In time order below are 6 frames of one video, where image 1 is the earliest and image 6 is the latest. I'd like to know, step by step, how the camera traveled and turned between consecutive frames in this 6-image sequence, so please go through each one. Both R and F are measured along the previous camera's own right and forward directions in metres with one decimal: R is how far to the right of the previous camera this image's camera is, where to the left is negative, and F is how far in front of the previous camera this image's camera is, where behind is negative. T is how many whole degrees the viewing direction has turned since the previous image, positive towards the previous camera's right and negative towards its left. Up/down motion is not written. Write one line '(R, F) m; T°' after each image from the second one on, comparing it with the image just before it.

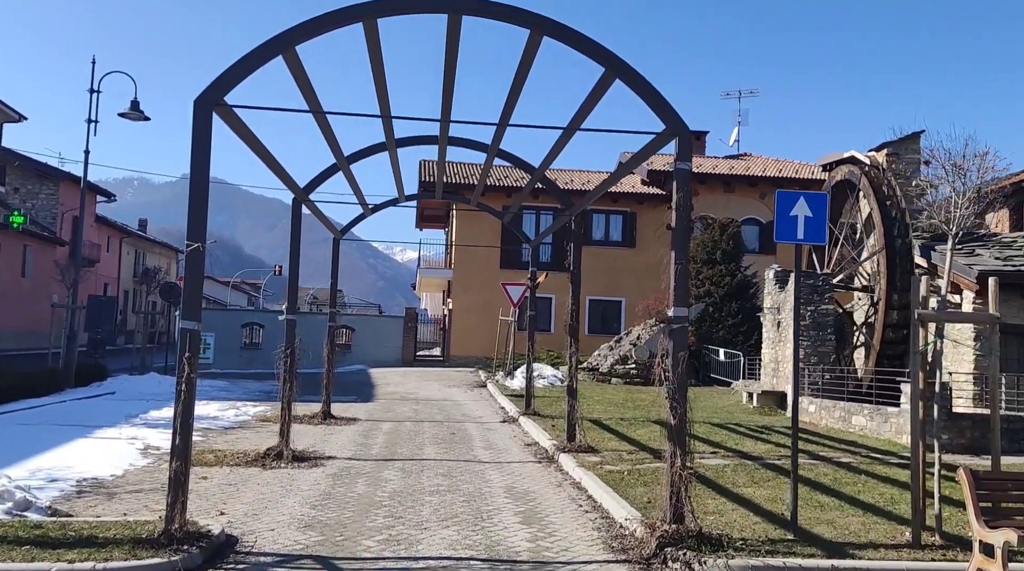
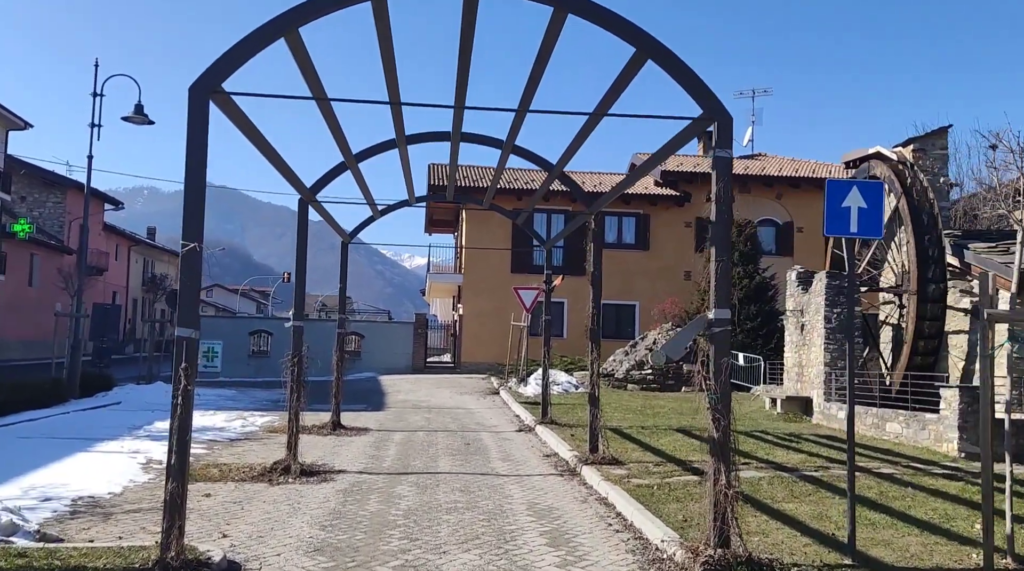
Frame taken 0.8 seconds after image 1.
(-0.1, +0.6) m; -1°
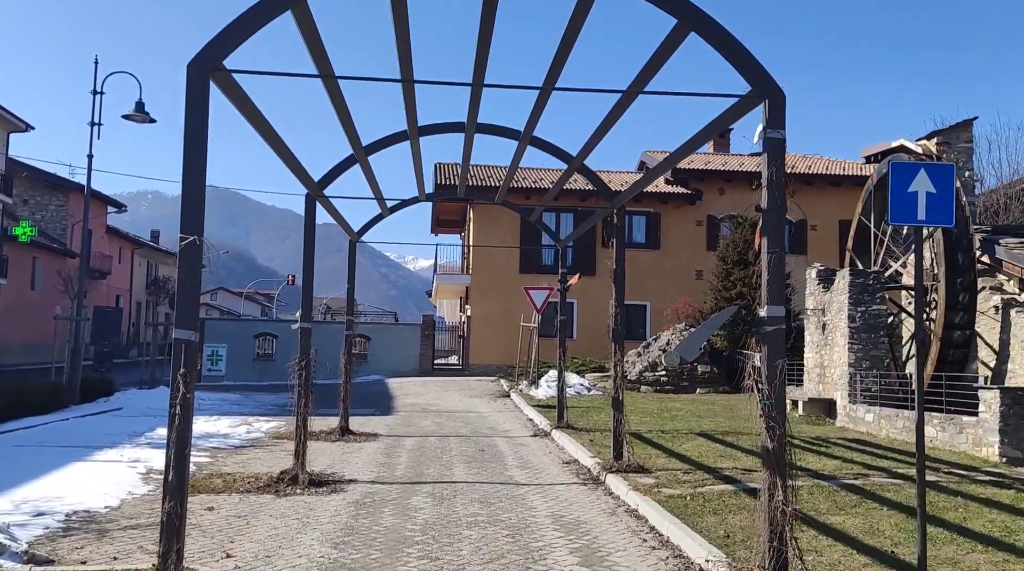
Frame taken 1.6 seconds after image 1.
(-0.2, +0.5) m; 0°
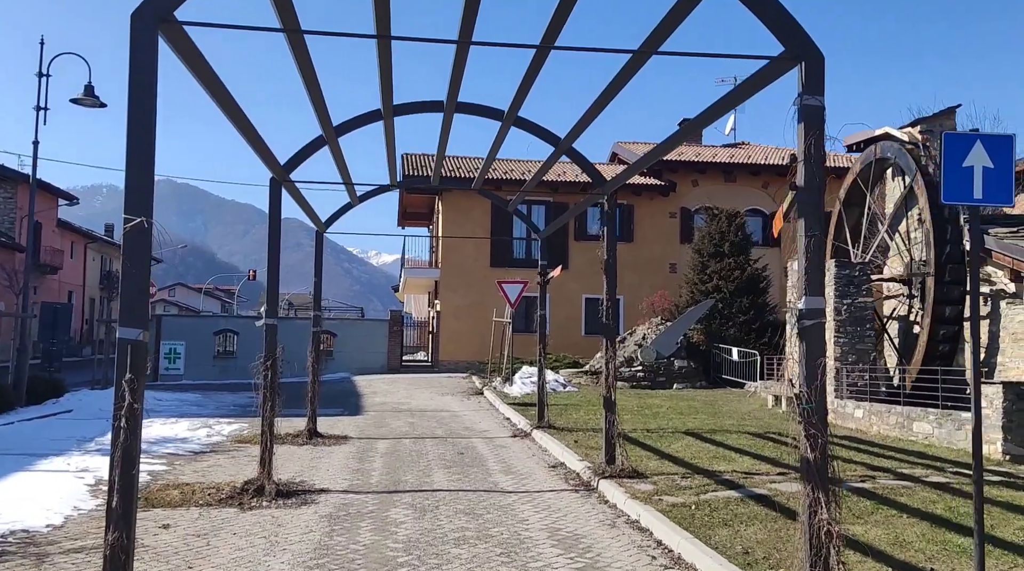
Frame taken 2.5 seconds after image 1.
(-0.2, +0.7) m; +2°
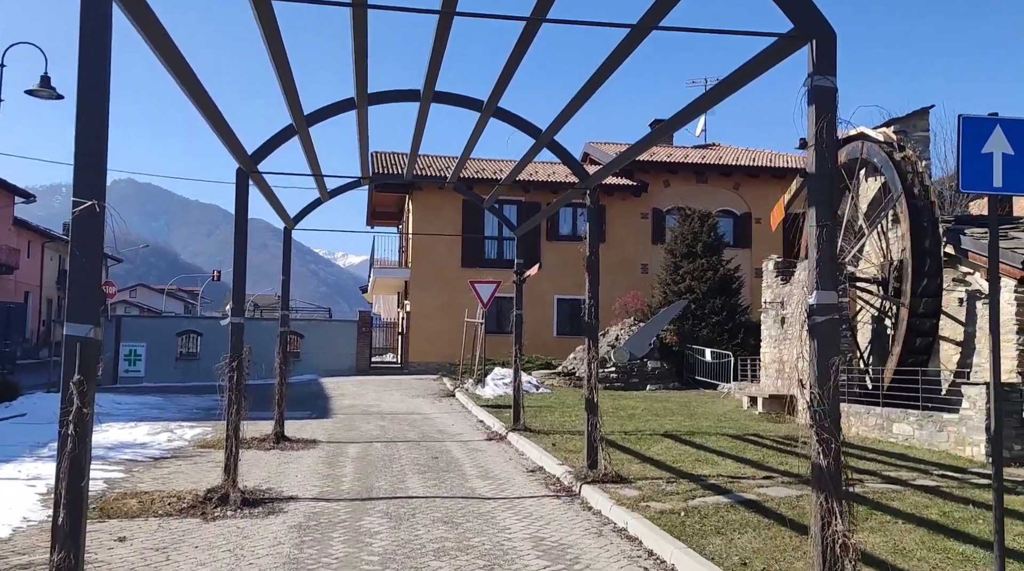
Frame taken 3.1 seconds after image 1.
(-0.1, +0.4) m; +2°
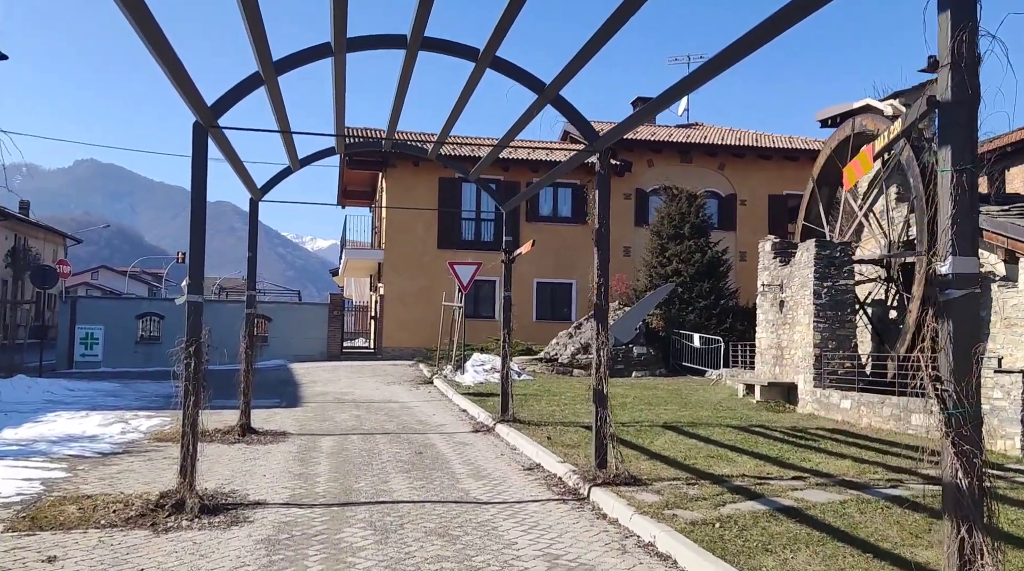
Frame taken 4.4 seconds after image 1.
(-0.3, +1.1) m; +2°
